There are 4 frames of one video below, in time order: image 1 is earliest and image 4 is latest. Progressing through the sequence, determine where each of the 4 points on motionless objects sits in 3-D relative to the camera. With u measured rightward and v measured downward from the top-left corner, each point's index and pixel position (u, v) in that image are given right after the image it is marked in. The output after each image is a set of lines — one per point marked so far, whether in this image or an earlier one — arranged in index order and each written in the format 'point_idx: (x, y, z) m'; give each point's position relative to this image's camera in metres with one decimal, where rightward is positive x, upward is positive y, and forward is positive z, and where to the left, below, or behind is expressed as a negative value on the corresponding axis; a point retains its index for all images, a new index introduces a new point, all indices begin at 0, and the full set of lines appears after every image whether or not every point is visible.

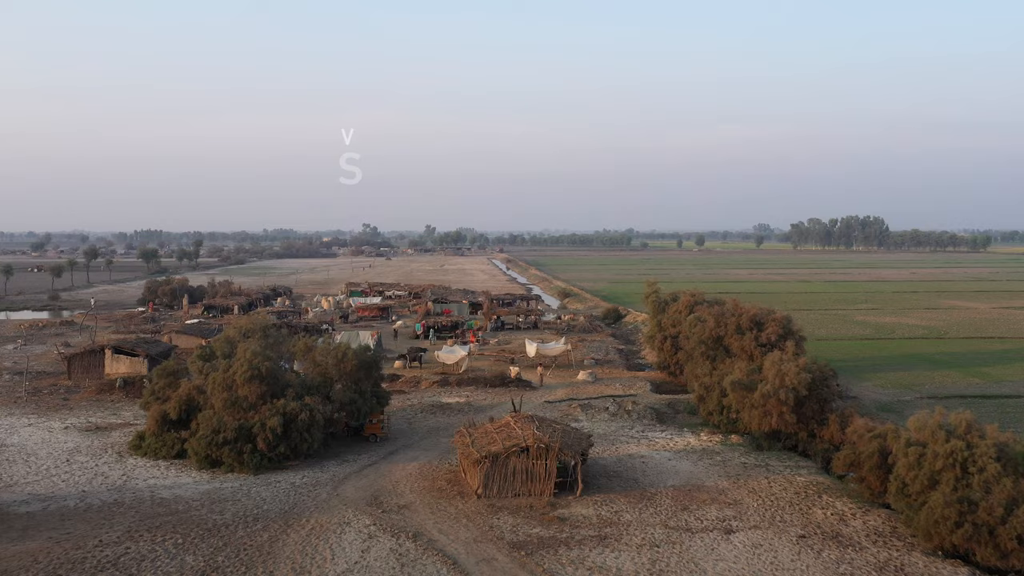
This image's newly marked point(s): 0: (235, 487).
0: (-6.4, -4.6, +19.1) m
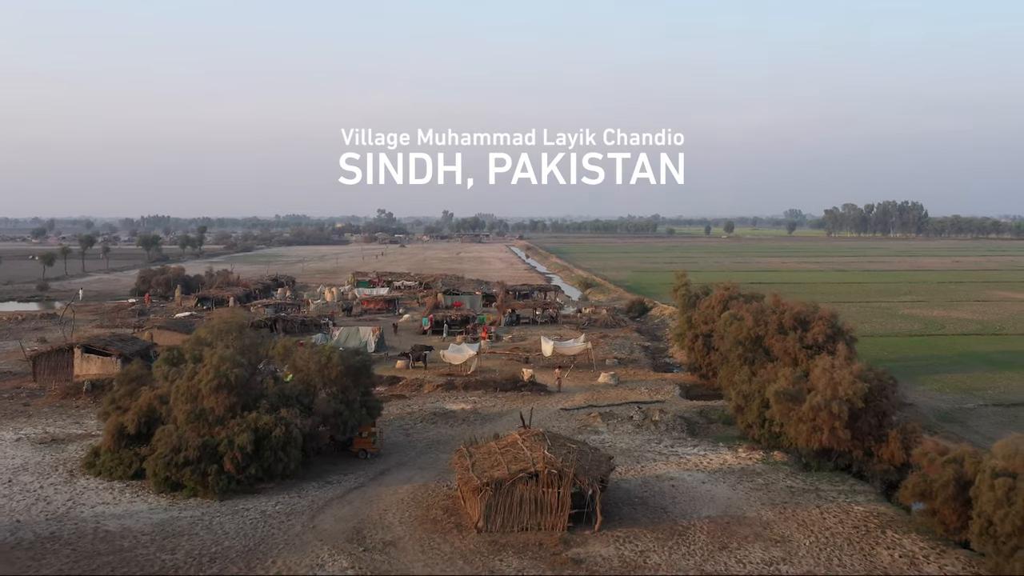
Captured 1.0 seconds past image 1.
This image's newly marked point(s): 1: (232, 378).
0: (-6.3, -4.5, +16.4) m
1: (-6.1, -2.0, +17.9) m
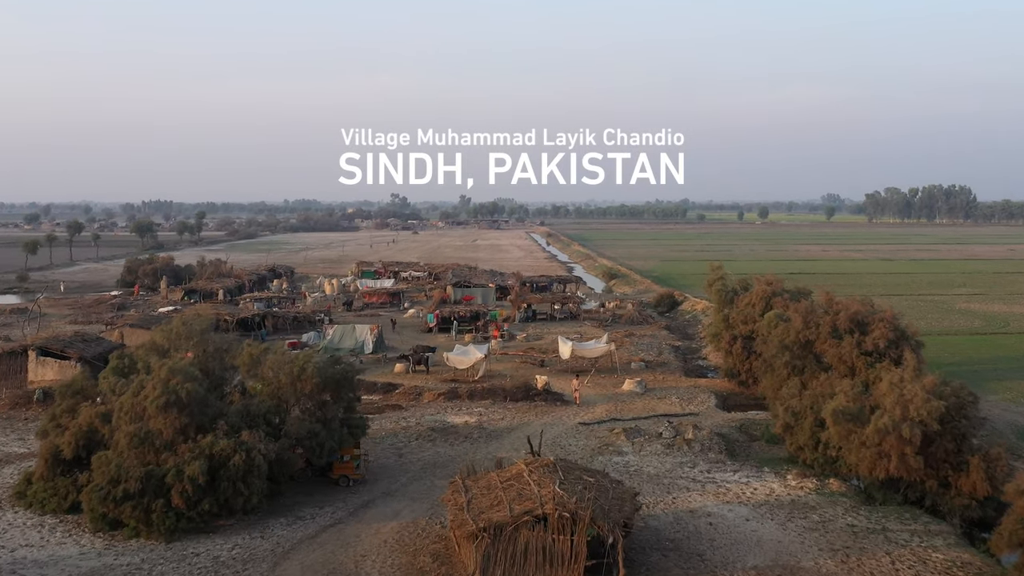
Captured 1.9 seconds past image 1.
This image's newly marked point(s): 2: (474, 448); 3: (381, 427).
0: (-6.3, -4.6, +13.6) m
1: (-6.0, -1.9, +15.0) m
2: (-0.9, -3.6, +18.9) m
3: (-3.1, -3.3, +19.8) m
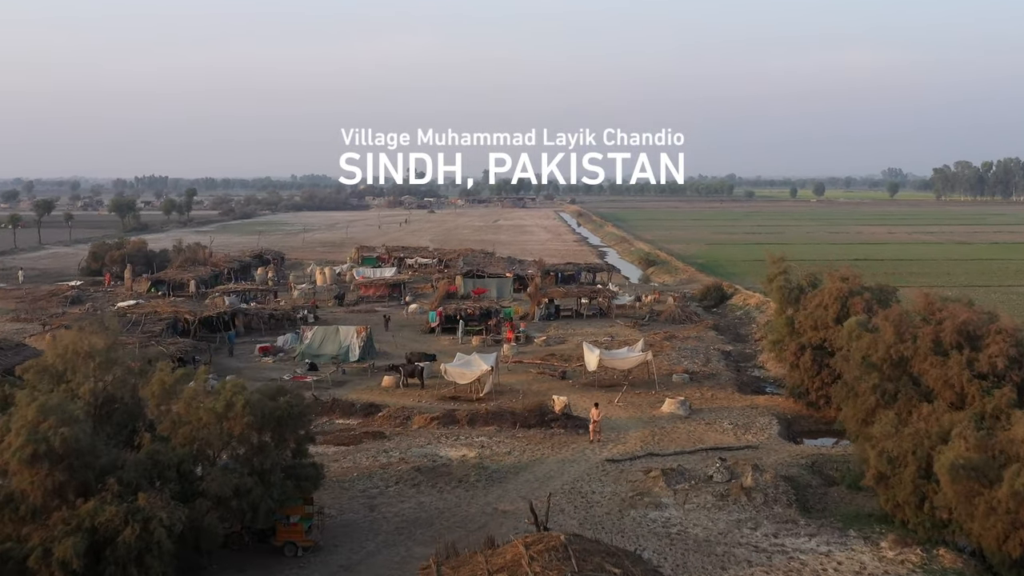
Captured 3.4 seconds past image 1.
0: (-6.4, -4.7, +9.6) m
1: (-6.0, -2.1, +10.9) m
2: (-0.8, -3.7, +14.6) m
3: (-3.0, -3.3, +15.7) m
